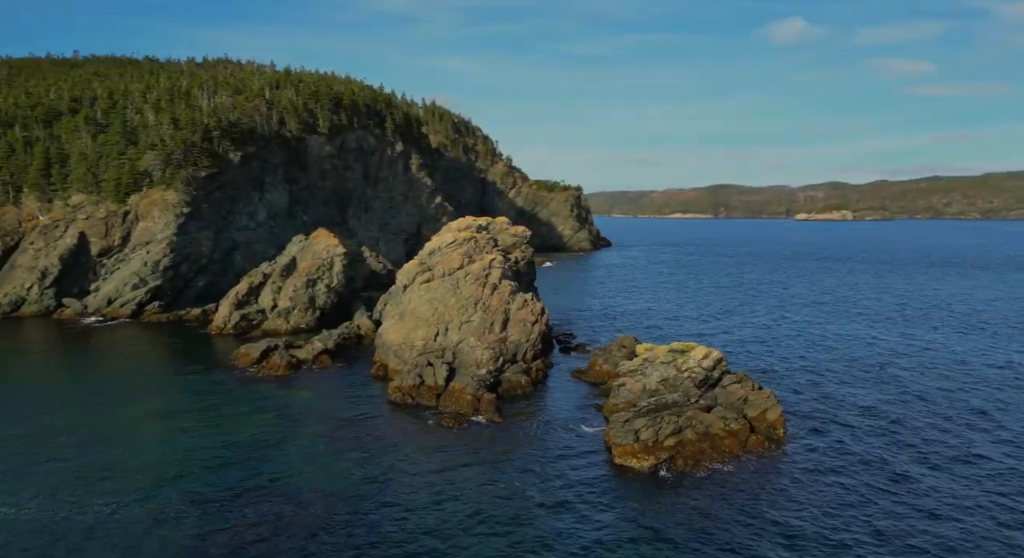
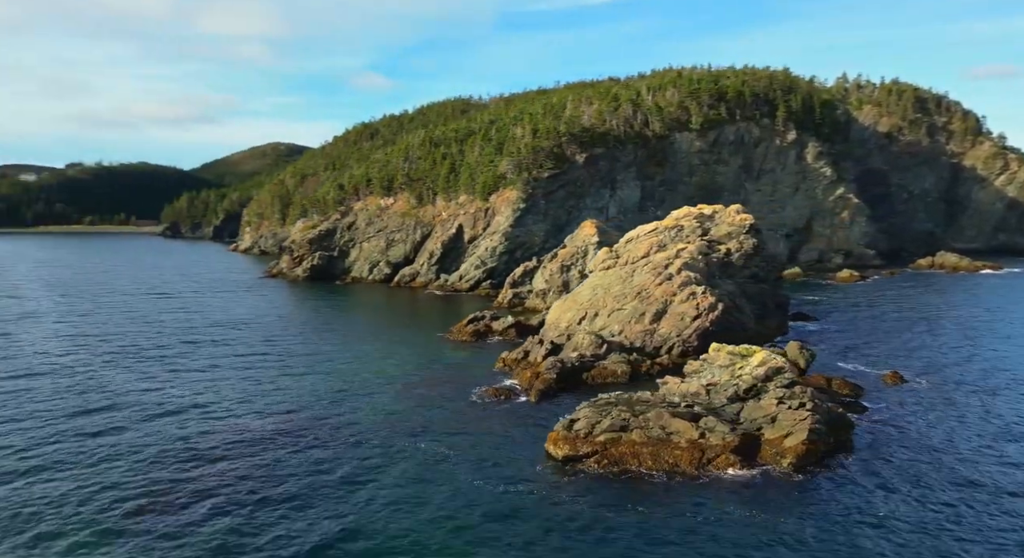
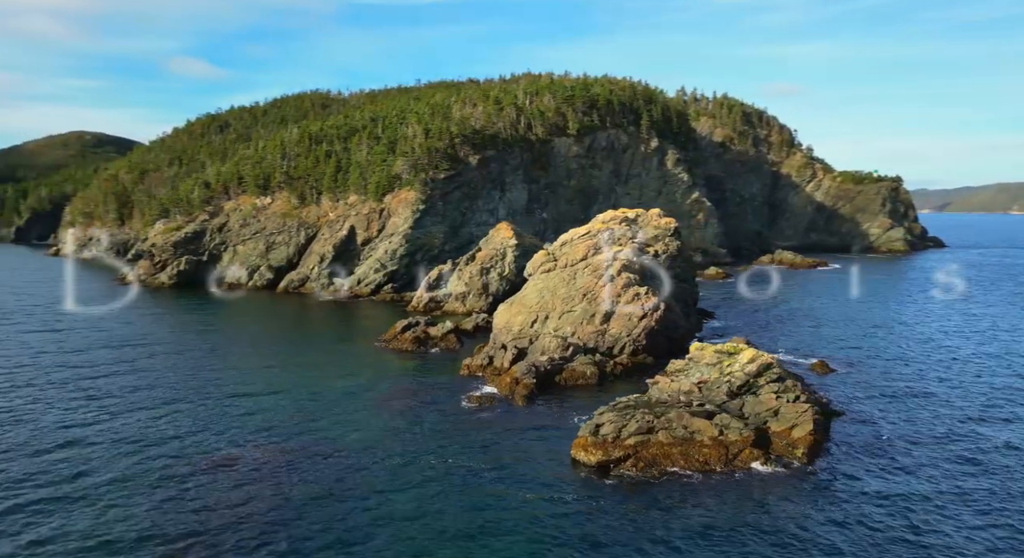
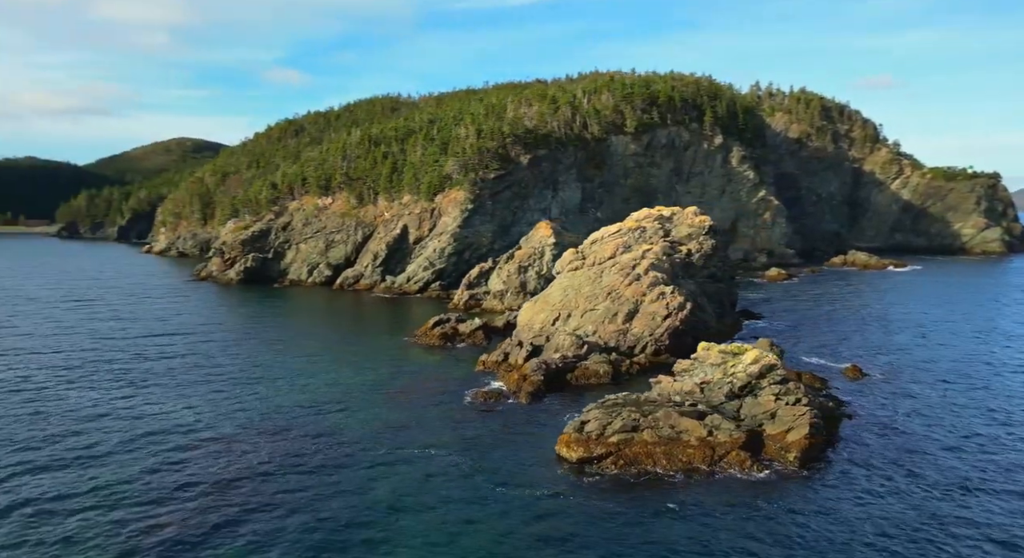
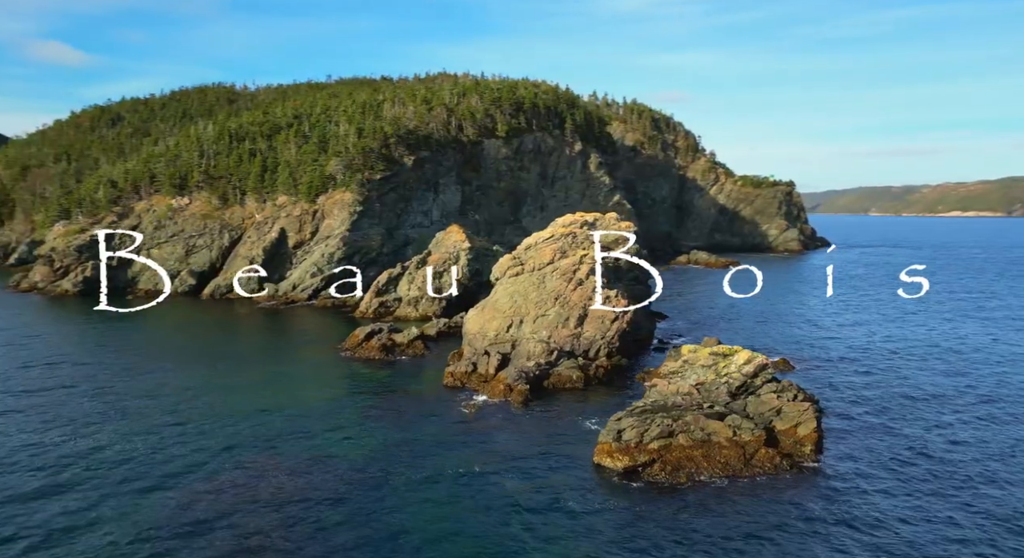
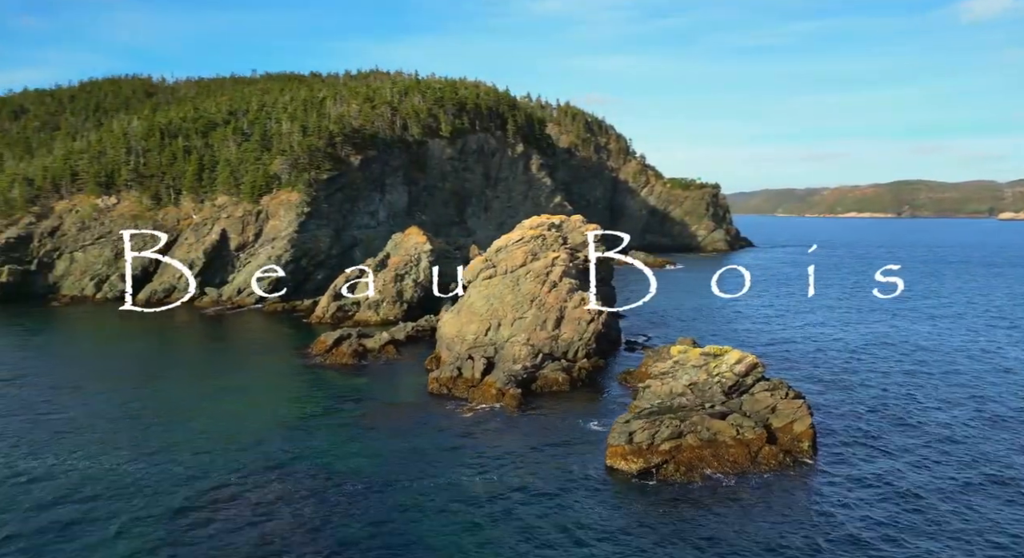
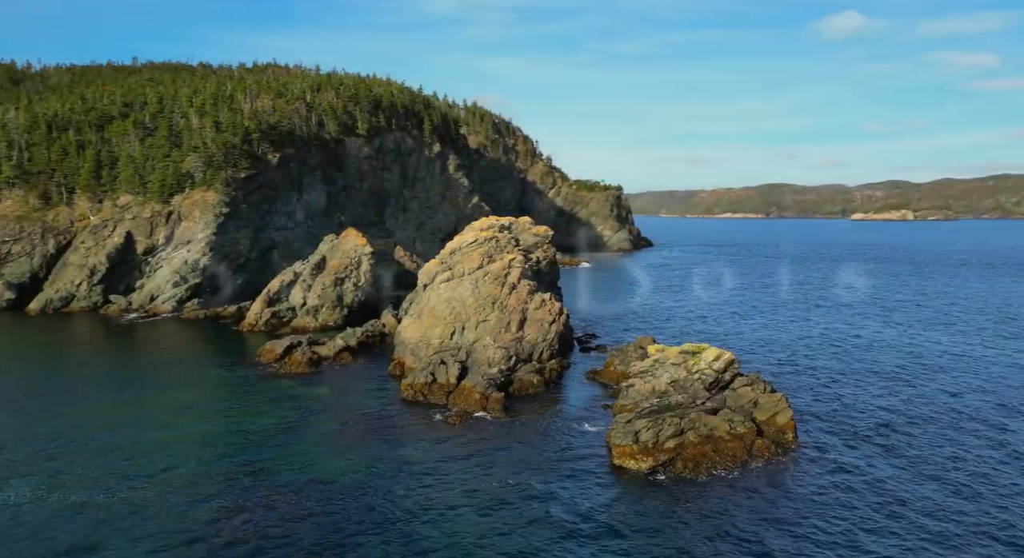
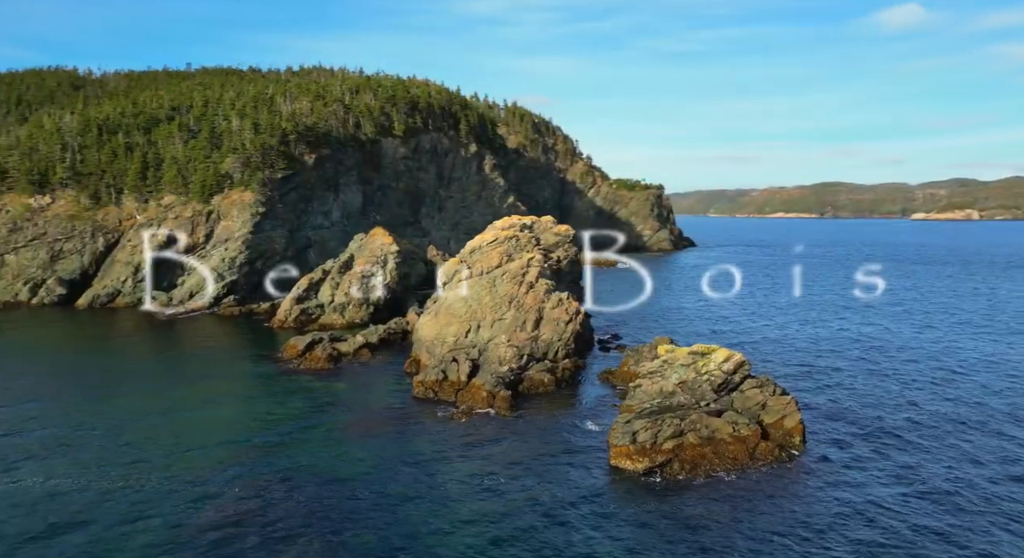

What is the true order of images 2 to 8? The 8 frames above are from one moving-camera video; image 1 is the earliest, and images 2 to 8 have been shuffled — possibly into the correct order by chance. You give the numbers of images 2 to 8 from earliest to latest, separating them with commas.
7, 8, 6, 5, 3, 4, 2
